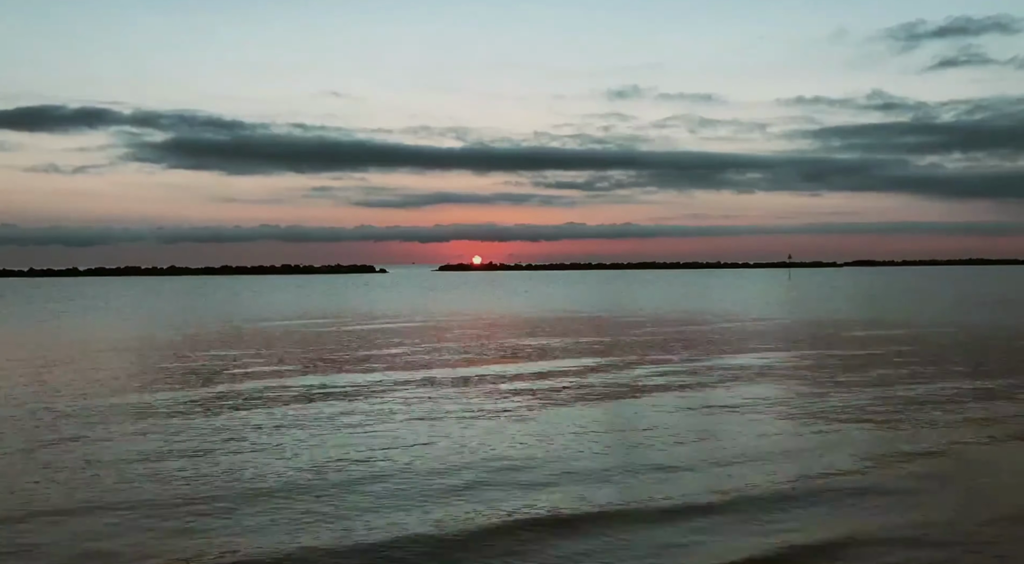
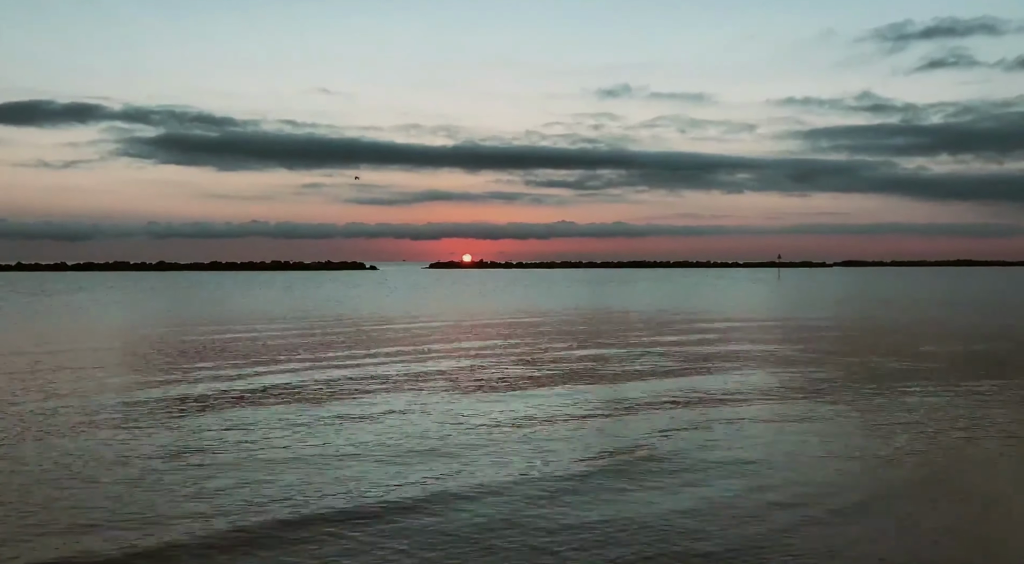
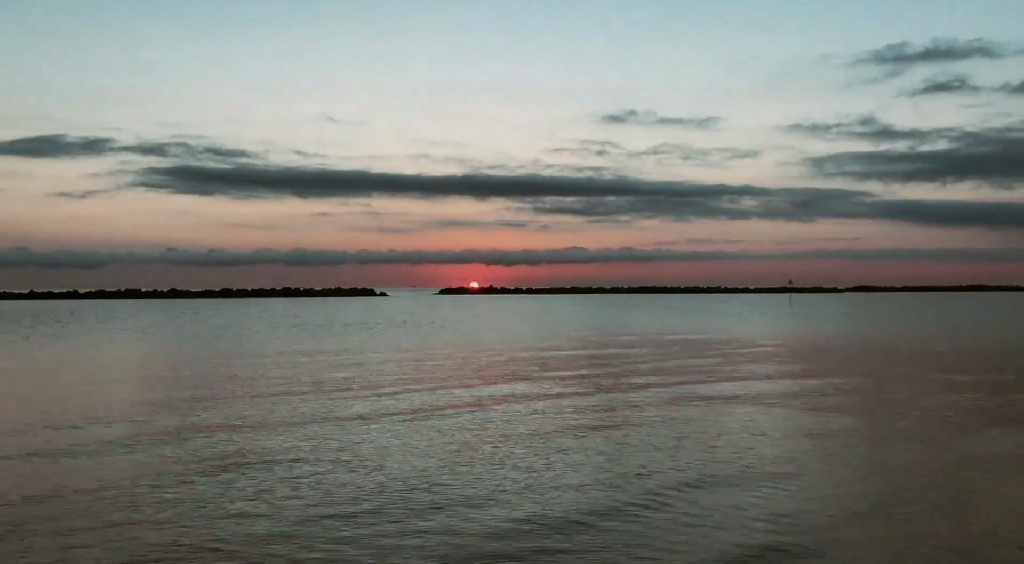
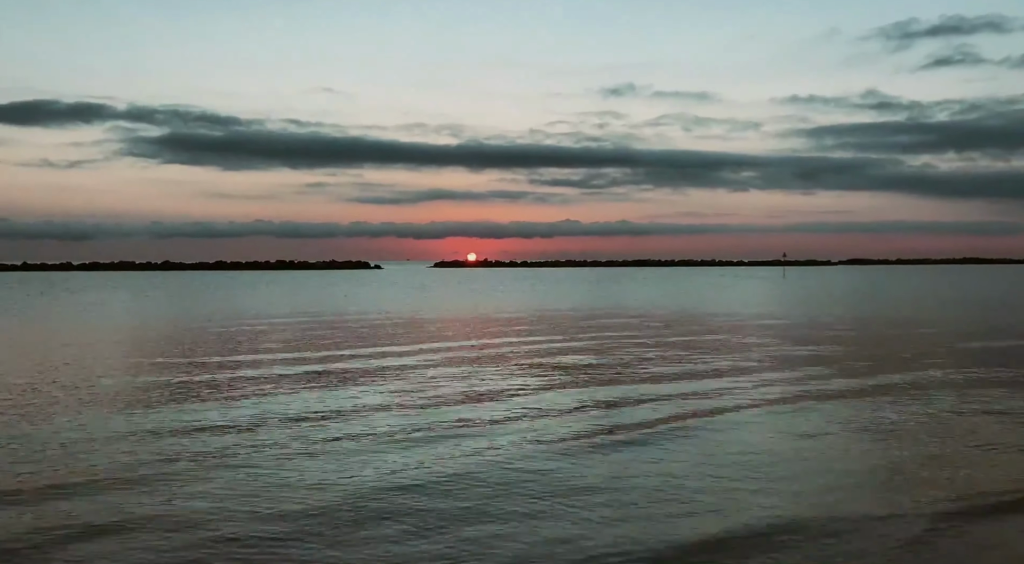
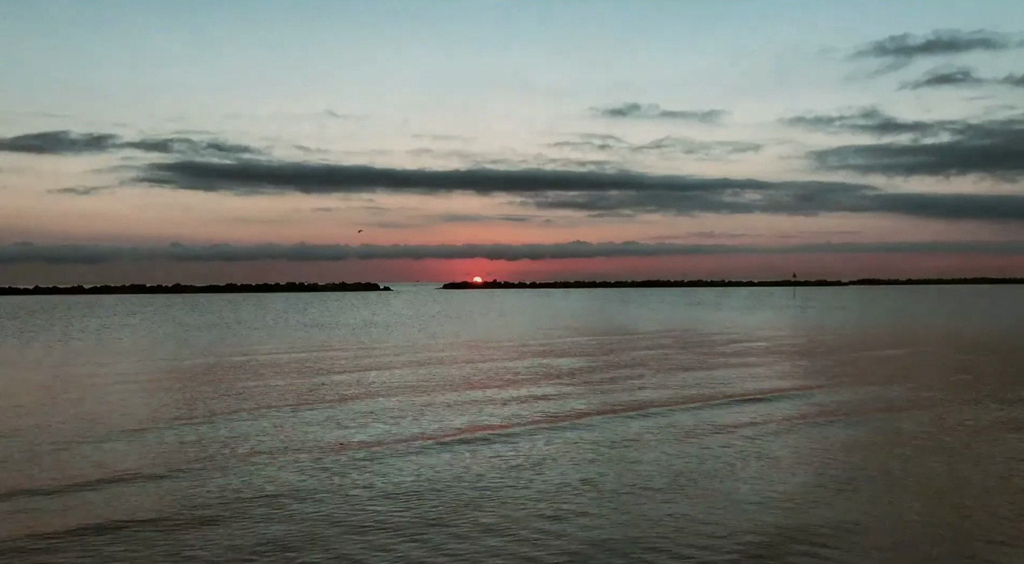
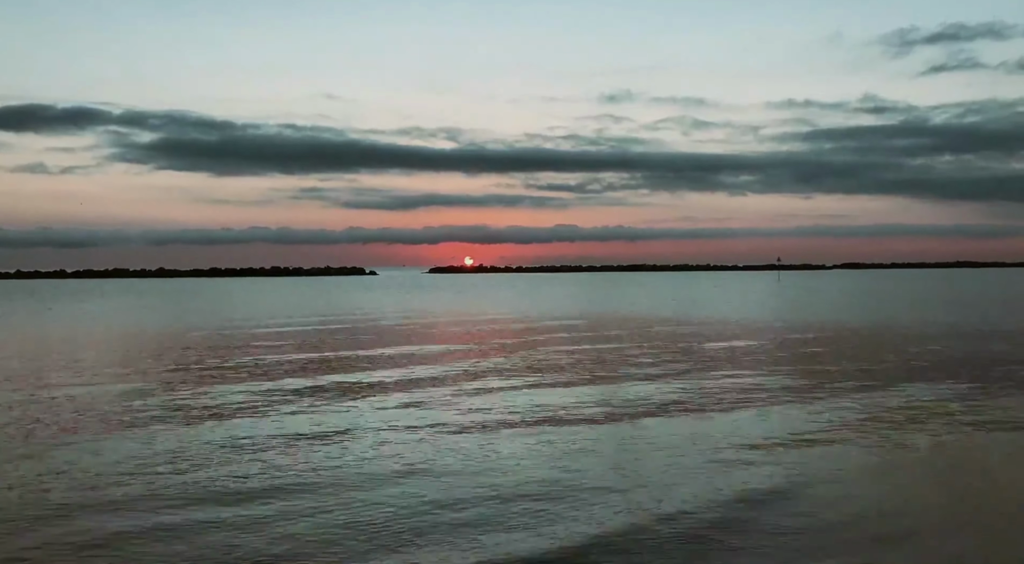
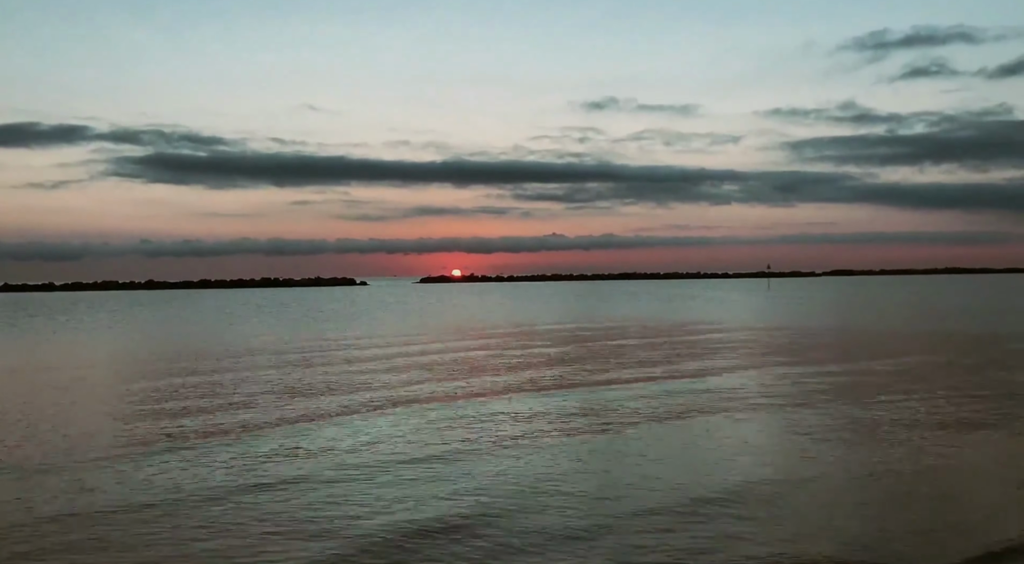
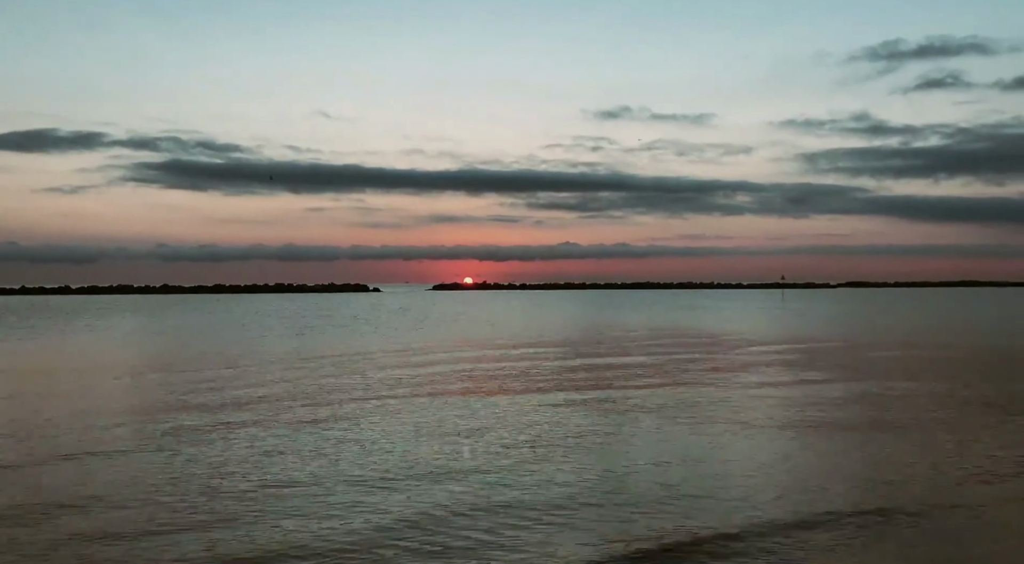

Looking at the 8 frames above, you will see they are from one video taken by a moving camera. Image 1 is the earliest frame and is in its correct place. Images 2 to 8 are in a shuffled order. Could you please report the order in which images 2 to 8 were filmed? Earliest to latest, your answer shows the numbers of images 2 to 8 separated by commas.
6, 5, 3, 8, 7, 2, 4
